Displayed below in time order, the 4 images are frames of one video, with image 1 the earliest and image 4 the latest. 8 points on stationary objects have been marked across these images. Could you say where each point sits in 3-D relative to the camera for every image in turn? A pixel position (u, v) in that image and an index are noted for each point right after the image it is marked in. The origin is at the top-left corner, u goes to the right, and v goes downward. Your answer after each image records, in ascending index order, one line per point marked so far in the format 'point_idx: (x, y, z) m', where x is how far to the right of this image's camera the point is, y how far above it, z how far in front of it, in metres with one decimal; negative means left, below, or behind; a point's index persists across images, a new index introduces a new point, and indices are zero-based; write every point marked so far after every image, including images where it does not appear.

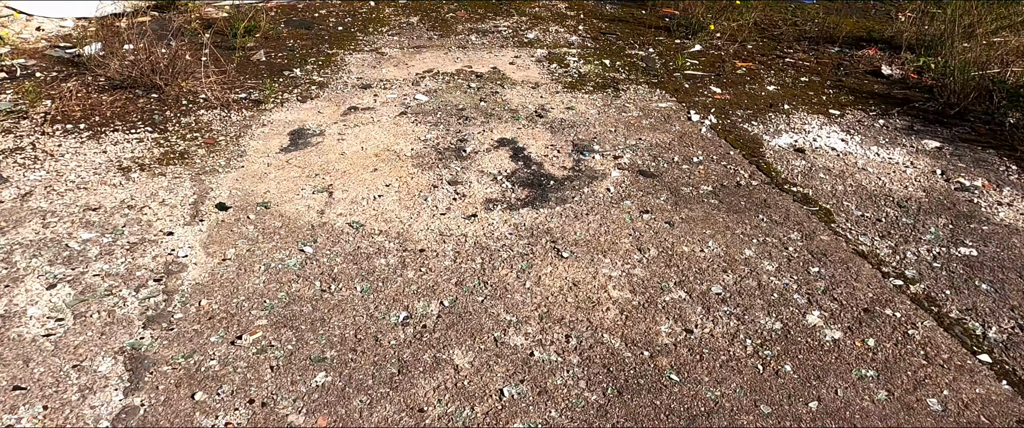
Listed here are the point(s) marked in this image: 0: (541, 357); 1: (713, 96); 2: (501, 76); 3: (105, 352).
0: (+0.1, -0.3, +1.4) m
1: (+0.8, +0.5, +2.6) m
2: (0.0, +0.6, +2.8) m
3: (-0.8, -0.3, +1.4) m
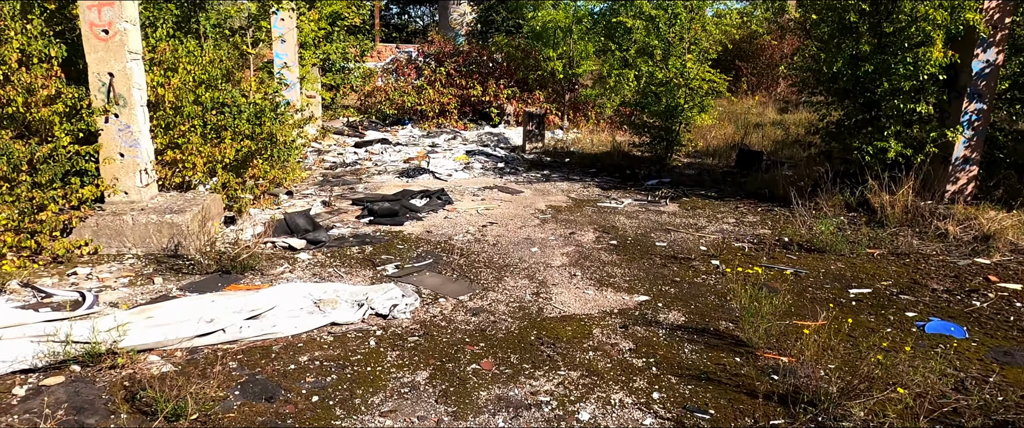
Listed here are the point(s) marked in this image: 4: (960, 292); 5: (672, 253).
0: (+0.1, -1.1, +0.1) m
1: (+0.9, -0.8, +1.5) m
2: (+0.1, -0.8, +1.7) m
3: (-0.8, -1.1, +0.1) m
4: (+2.4, -0.4, +3.6) m
5: (+1.0, -0.2, +4.3) m
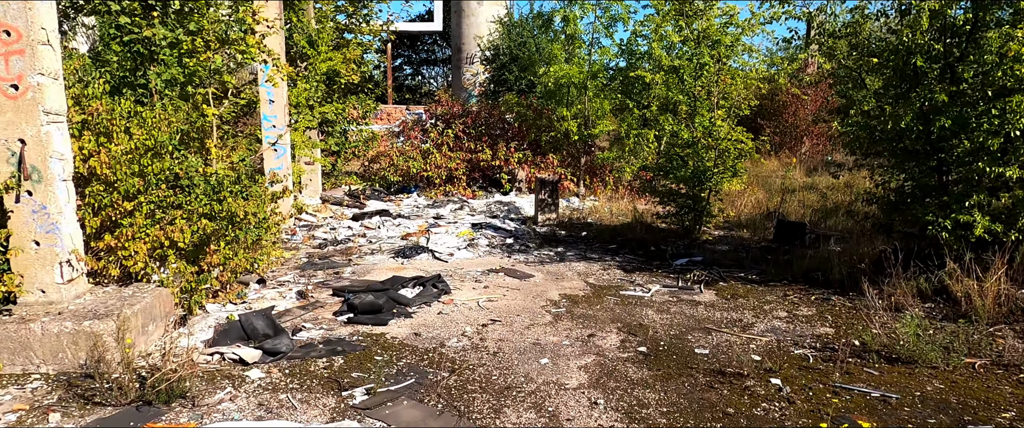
0: (0.0, -1.3, -0.8) m
1: (+0.8, -1.1, +0.6) m
2: (0.0, -1.1, +0.8) m
3: (-0.9, -1.3, -0.8) m
4: (+2.4, -0.8, +2.7) m
5: (+1.0, -0.7, +3.4) m
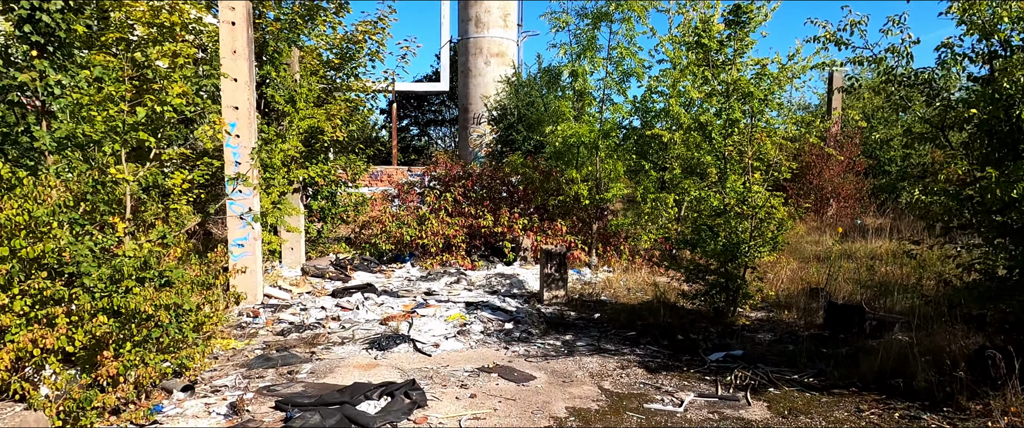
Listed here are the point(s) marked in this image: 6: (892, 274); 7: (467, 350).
0: (-0.1, -1.3, -1.9) m
1: (+0.7, -1.2, -0.5) m
2: (-0.1, -1.2, -0.3) m
3: (-1.0, -1.3, -1.8) m
4: (+2.3, -1.2, +1.6) m
5: (+1.0, -1.1, +2.3) m
6: (+4.1, -0.6, +7.5) m
7: (-0.3, -1.0, +4.9) m
